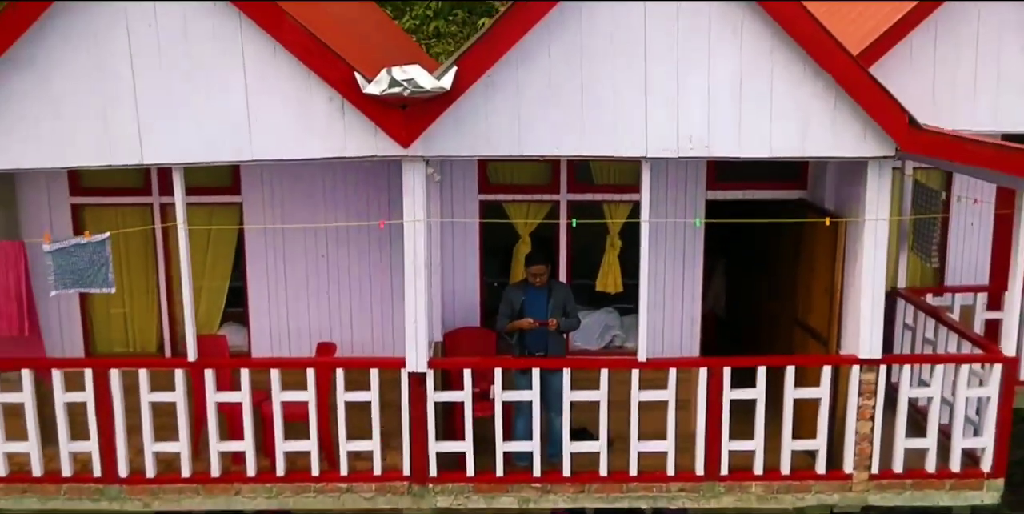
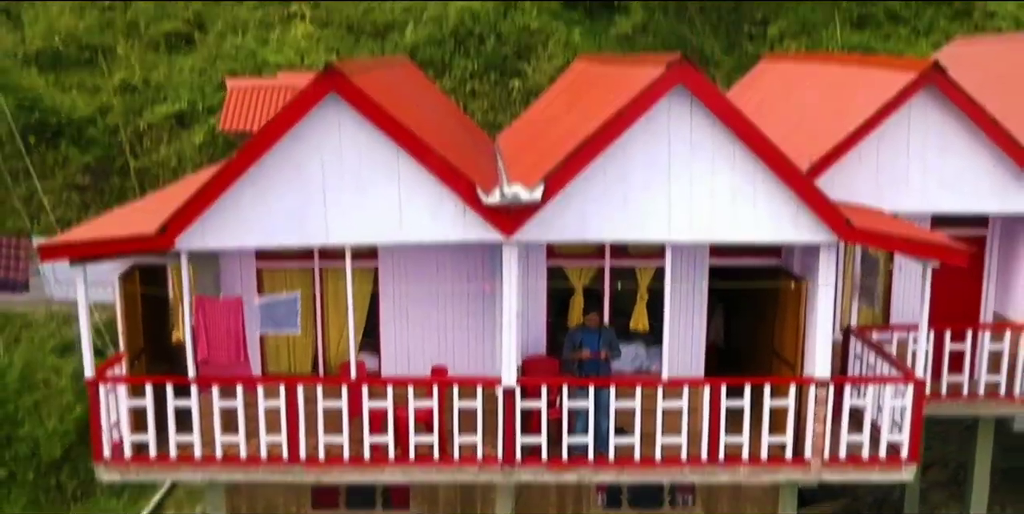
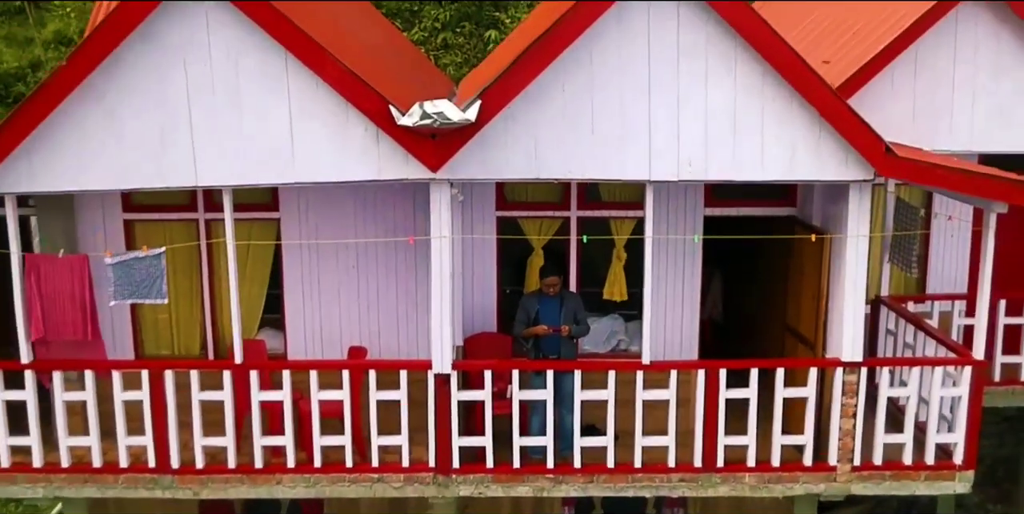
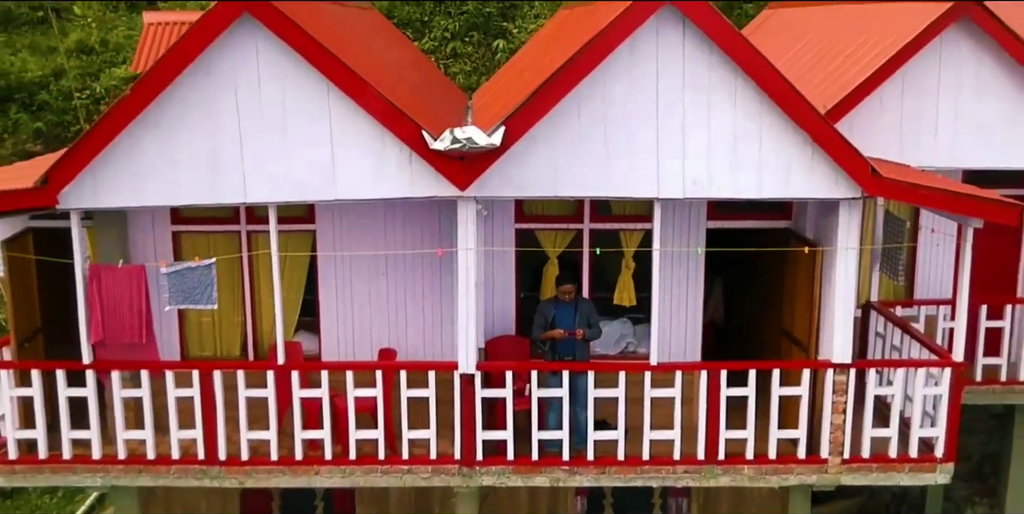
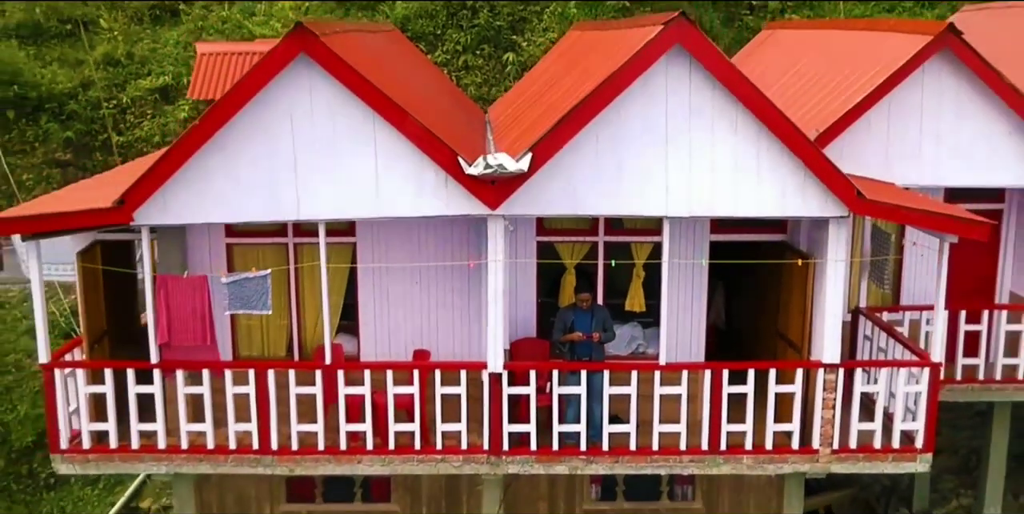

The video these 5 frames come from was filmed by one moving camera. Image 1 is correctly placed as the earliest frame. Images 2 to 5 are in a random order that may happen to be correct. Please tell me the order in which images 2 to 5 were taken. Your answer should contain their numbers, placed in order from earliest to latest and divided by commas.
3, 4, 5, 2
